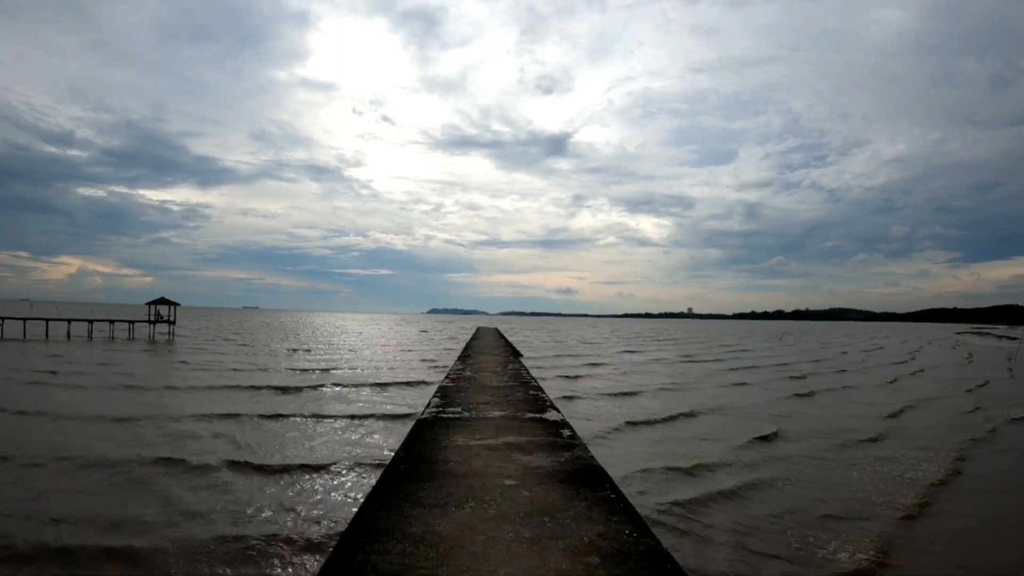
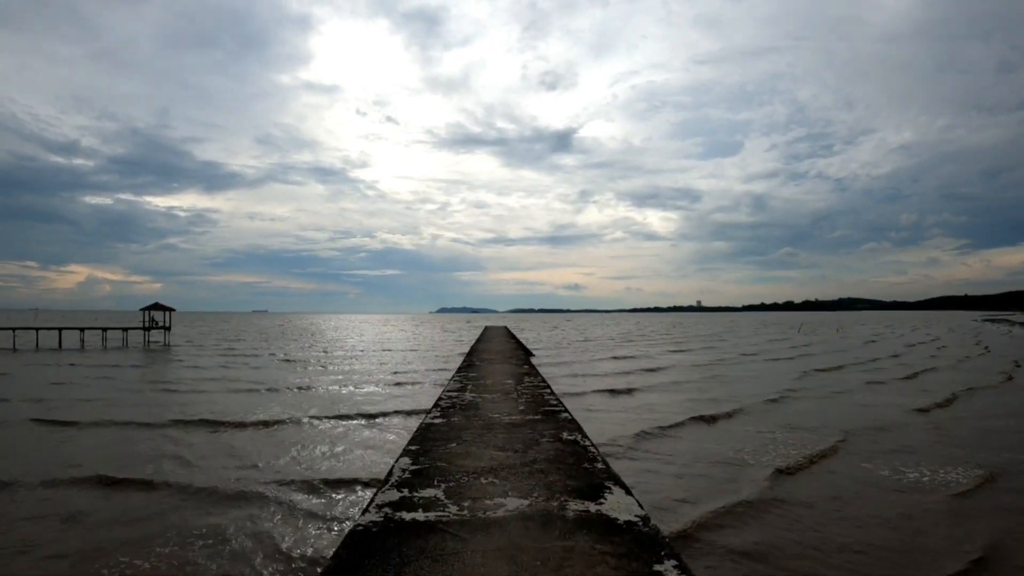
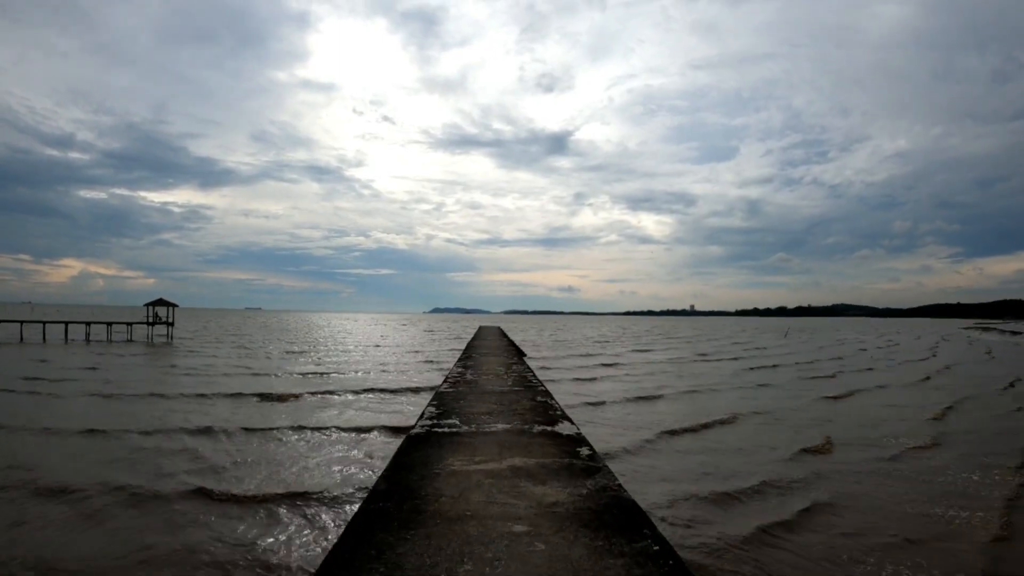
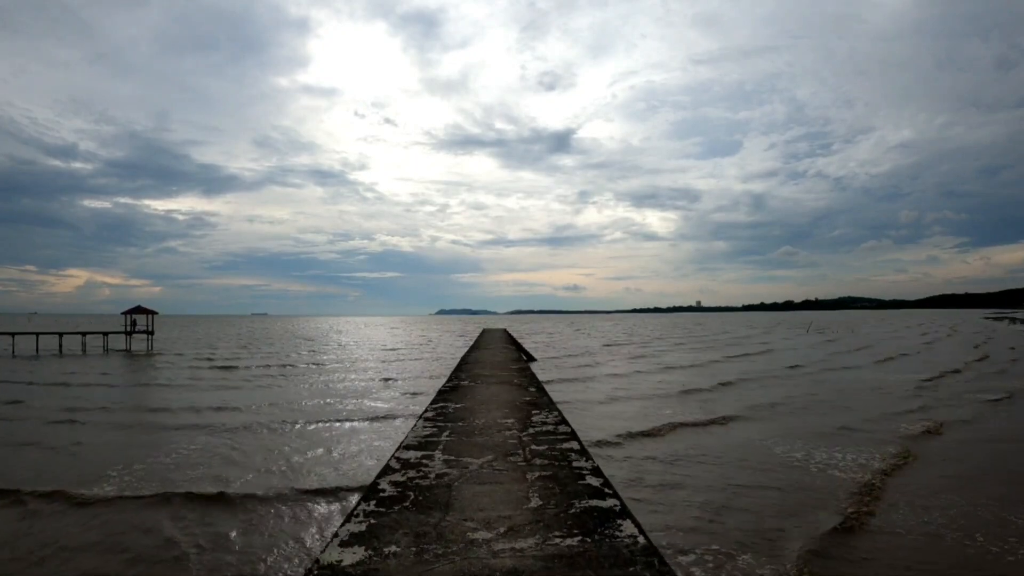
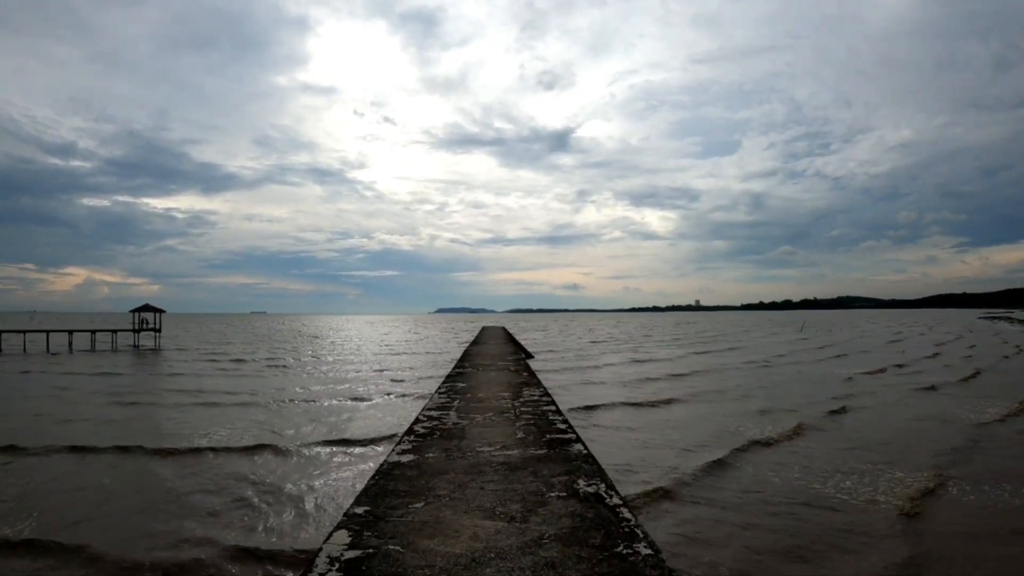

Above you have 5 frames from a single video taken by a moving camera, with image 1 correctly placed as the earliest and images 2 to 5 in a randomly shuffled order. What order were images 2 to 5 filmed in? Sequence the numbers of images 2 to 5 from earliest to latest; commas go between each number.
3, 2, 5, 4
